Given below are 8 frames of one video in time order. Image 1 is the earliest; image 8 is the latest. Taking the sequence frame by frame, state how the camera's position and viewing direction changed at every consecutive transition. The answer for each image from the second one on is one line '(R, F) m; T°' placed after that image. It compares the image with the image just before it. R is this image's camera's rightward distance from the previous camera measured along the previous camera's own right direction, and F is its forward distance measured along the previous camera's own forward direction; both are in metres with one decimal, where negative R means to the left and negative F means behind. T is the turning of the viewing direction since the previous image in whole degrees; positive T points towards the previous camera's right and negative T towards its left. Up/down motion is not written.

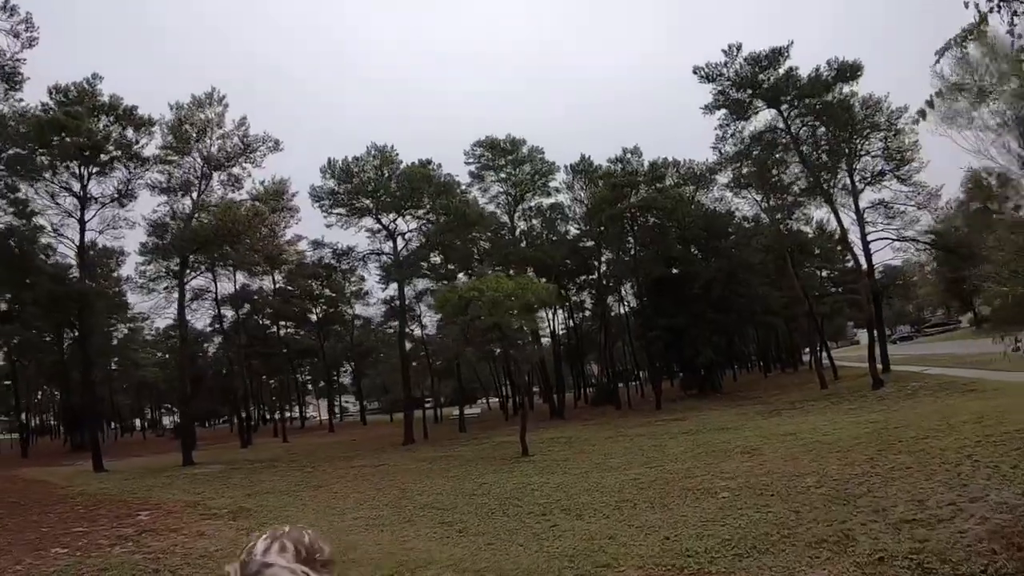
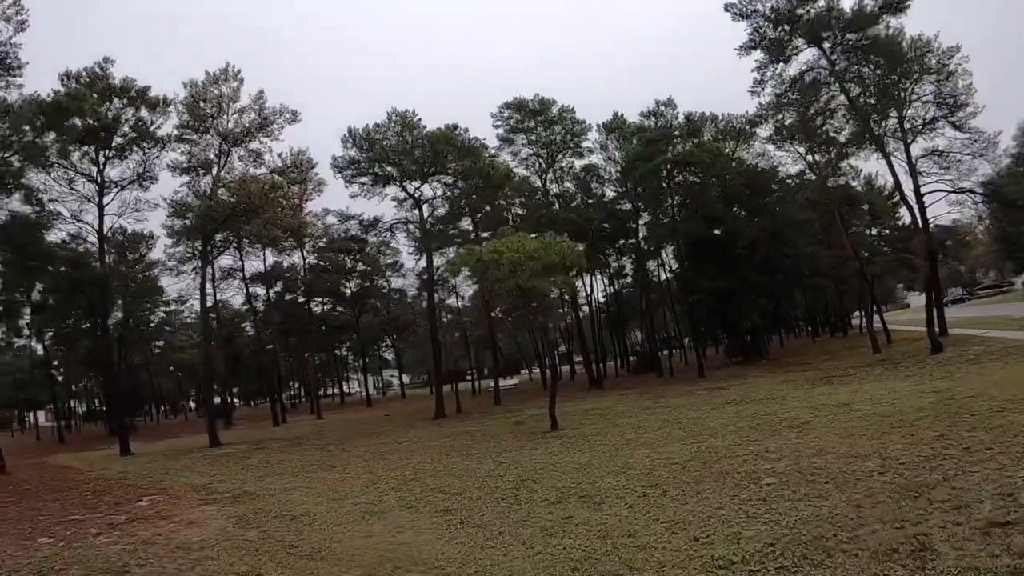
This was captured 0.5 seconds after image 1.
(+0.4, +1.2) m; -3°
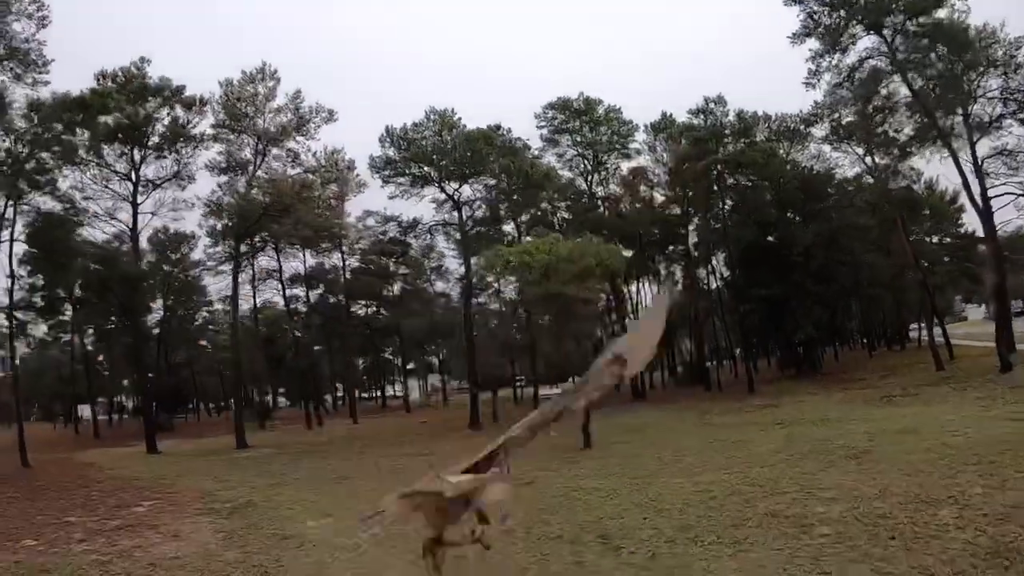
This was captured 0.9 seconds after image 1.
(+0.4, +1.1) m; -4°
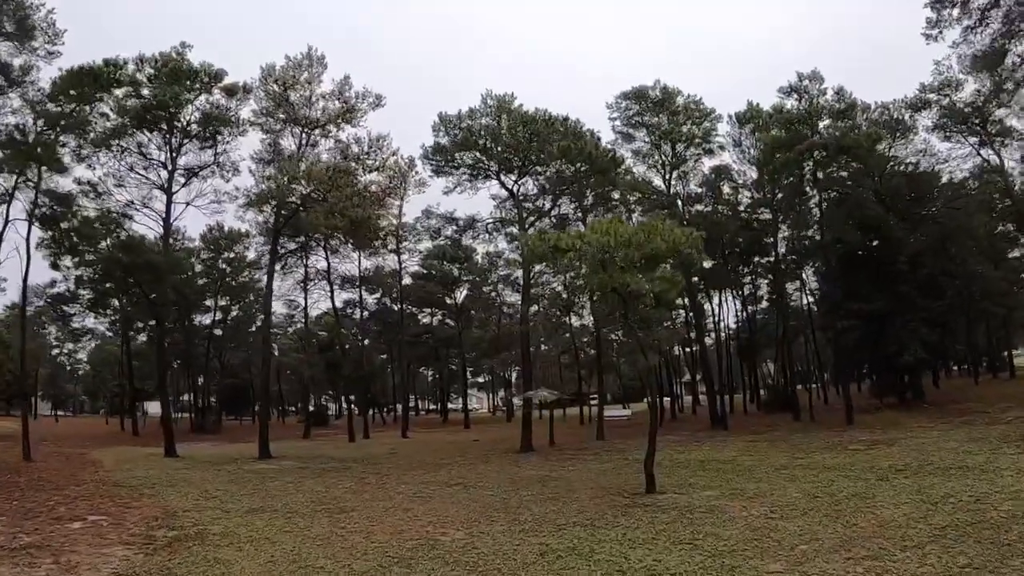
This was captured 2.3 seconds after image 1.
(+0.5, +2.9) m; -6°
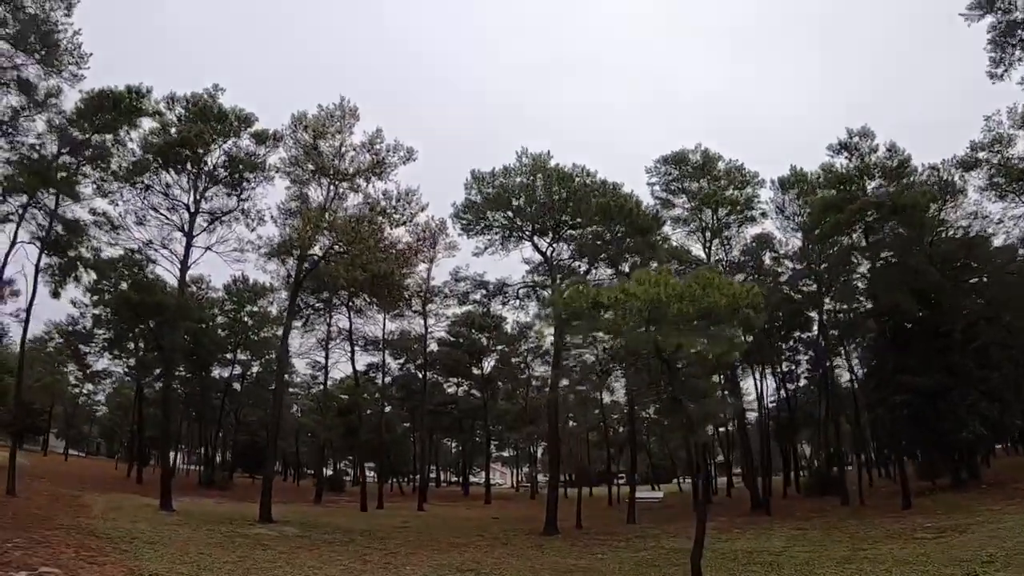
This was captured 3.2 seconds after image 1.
(0.0, +1.3) m; -2°
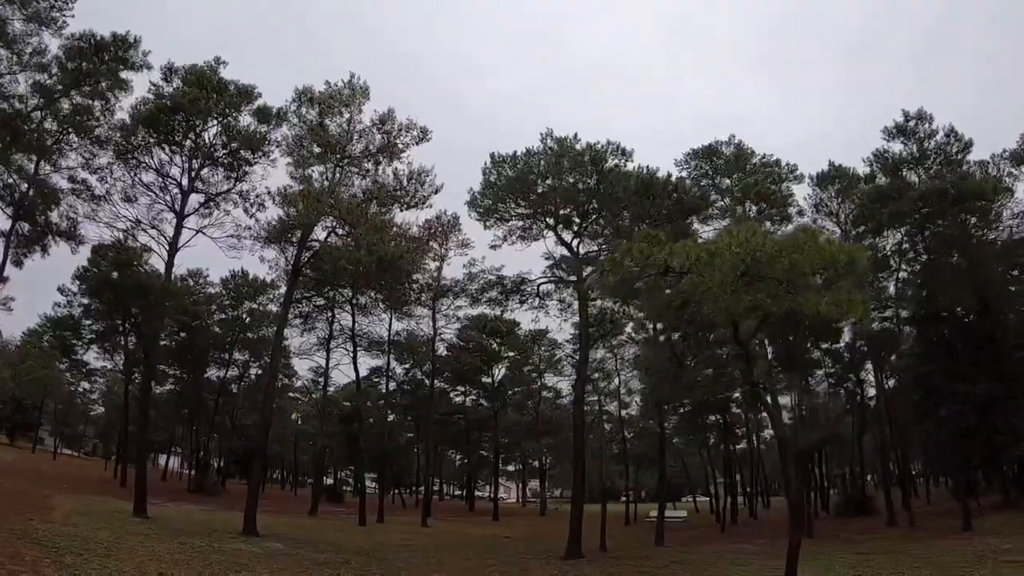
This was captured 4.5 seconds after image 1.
(-0.4, +2.0) m; -1°
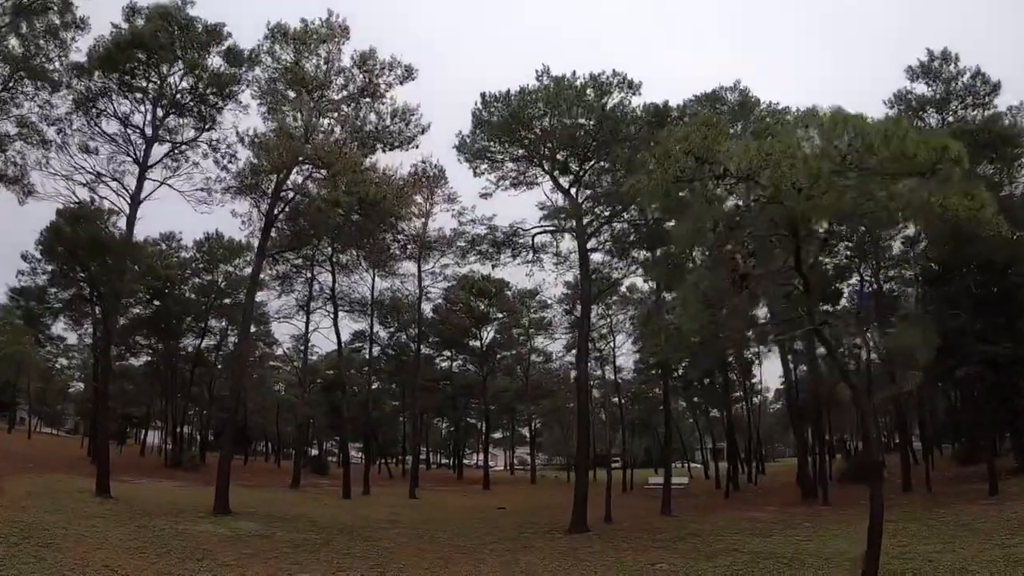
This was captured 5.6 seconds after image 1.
(-0.3, +1.6) m; +1°
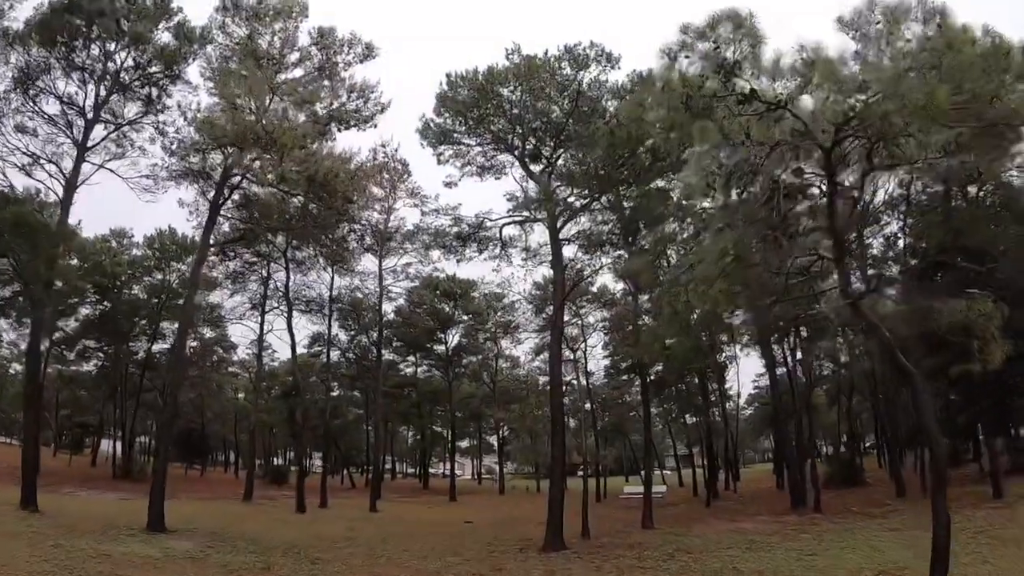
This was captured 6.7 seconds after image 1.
(0.0, +1.3) m; +2°
